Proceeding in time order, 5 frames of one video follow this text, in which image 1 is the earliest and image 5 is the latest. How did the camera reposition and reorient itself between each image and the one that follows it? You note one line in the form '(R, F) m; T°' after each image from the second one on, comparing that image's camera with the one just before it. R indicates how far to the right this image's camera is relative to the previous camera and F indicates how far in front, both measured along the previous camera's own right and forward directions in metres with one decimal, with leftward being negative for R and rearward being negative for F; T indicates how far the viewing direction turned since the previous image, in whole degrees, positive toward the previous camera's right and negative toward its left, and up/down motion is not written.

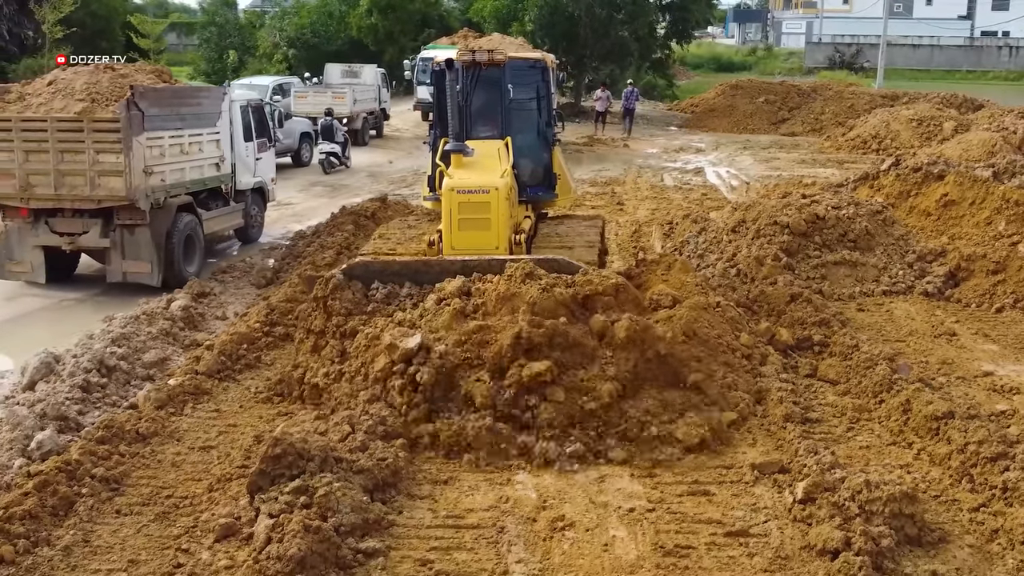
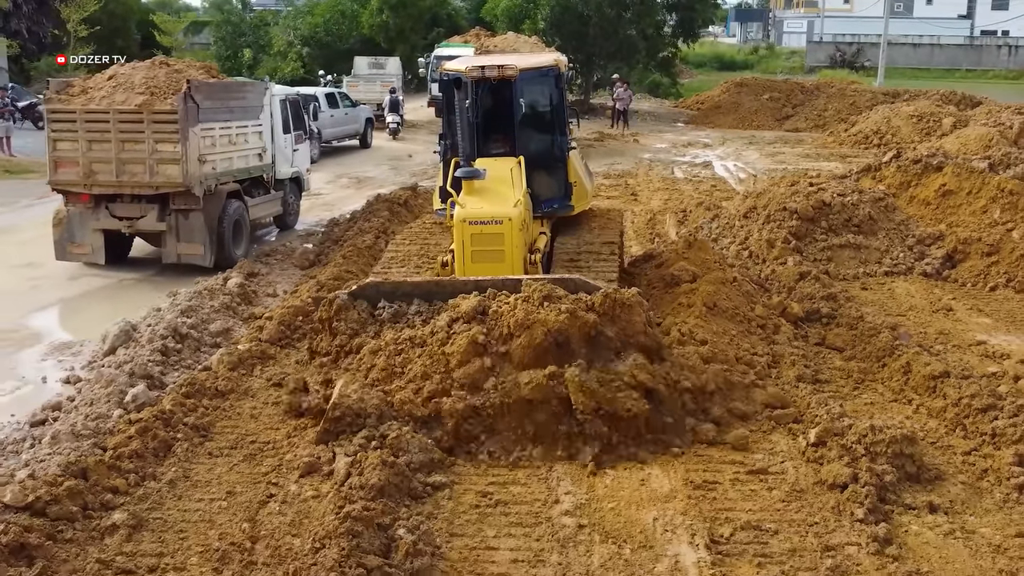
(-0.3, -0.7) m; 0°
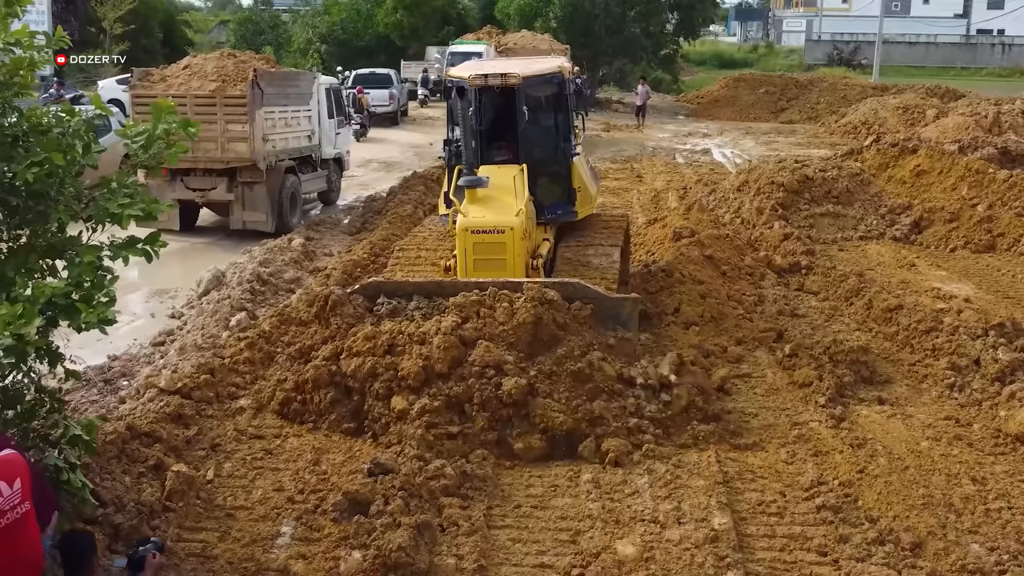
(-0.3, -1.4) m; 0°
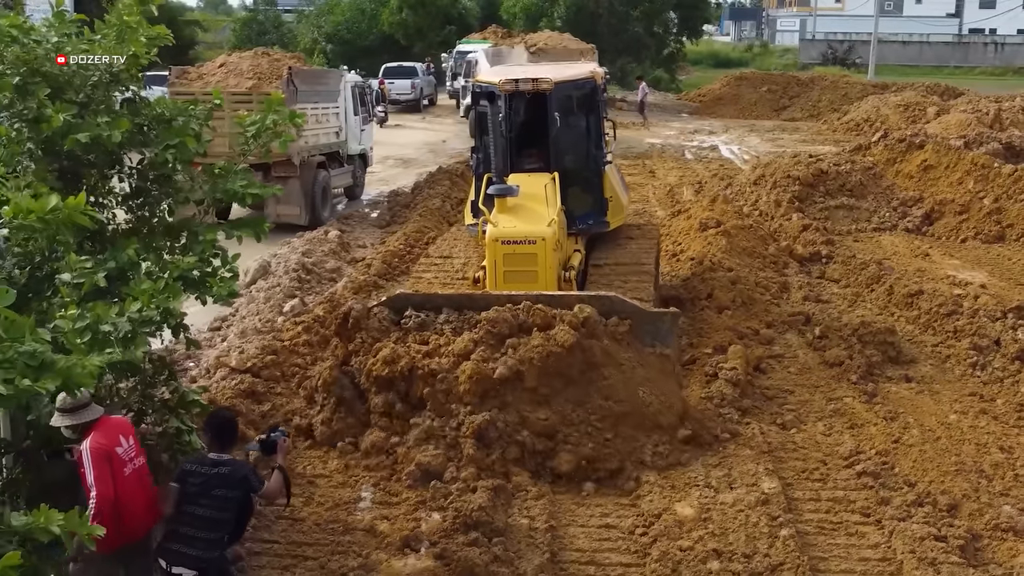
(-0.4, -0.4) m; +1°
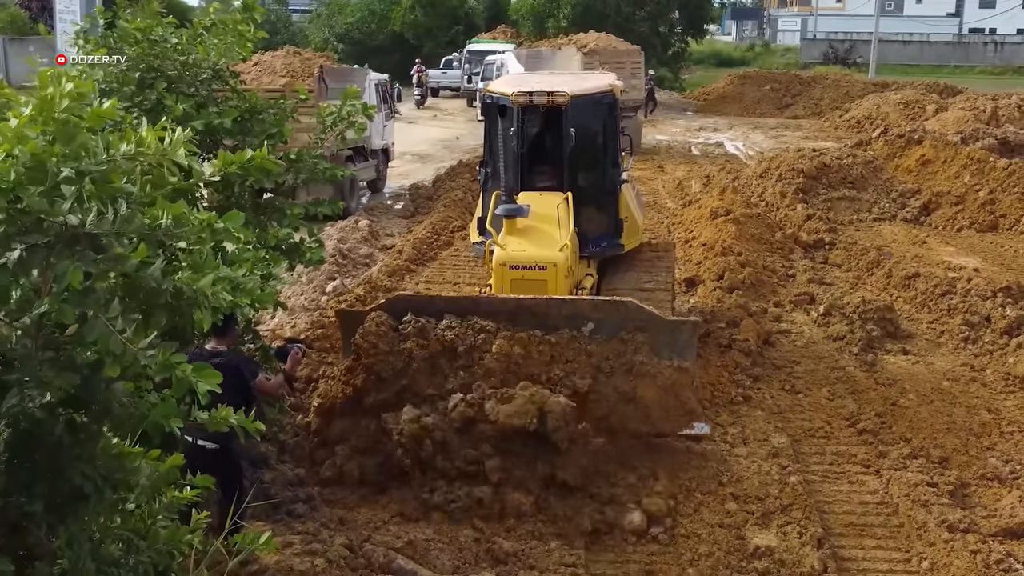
(-0.2, -0.6) m; 0°
